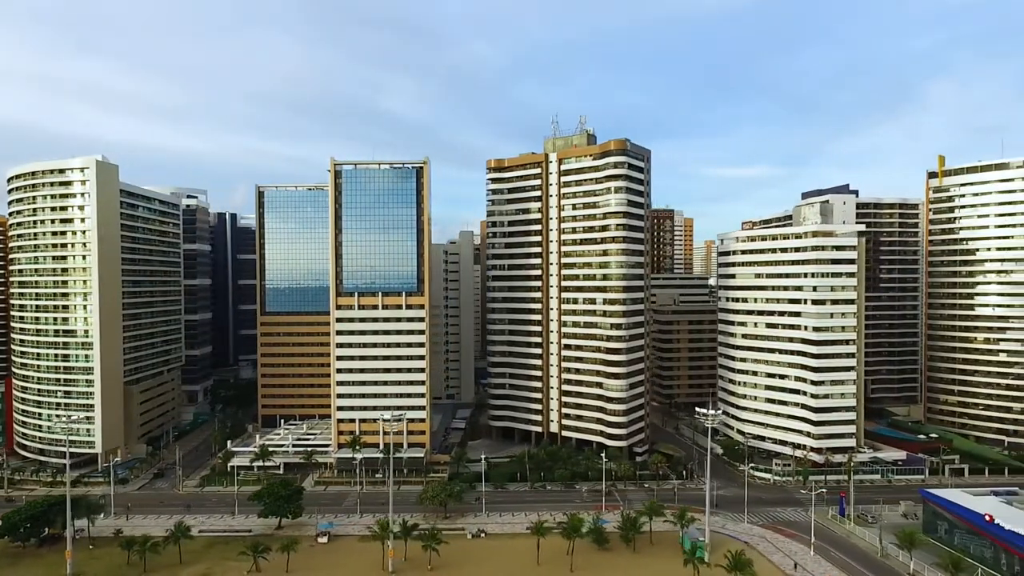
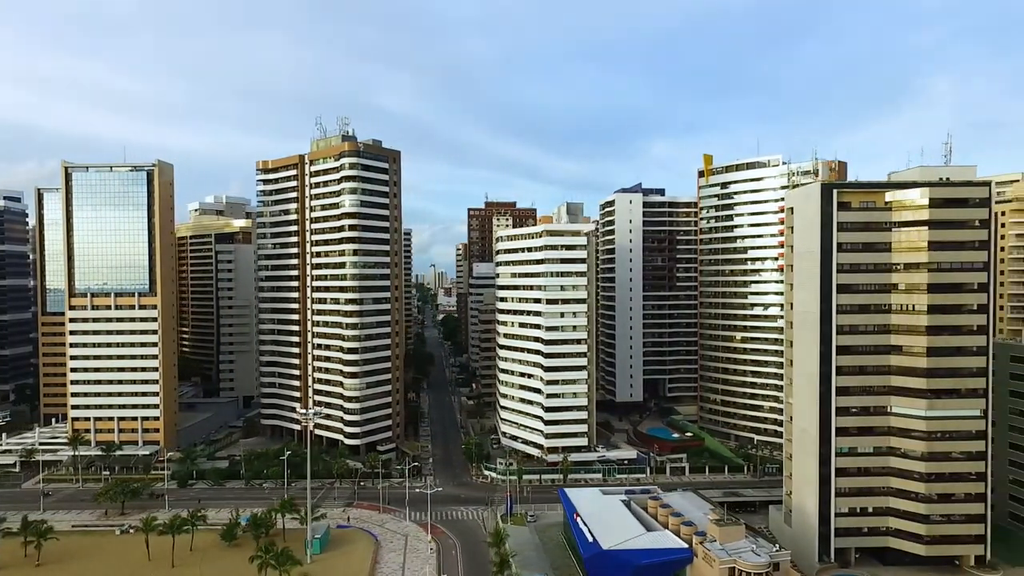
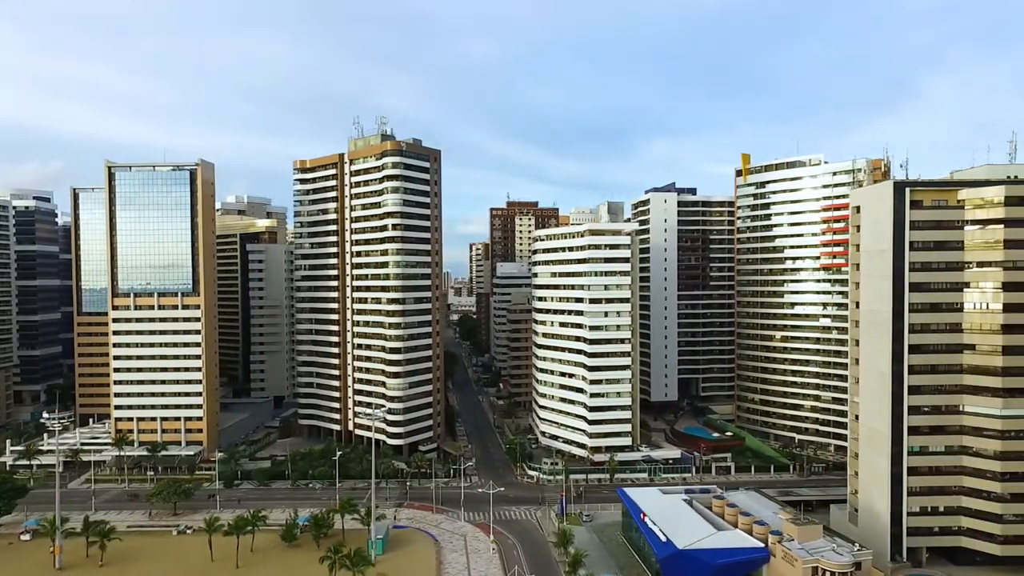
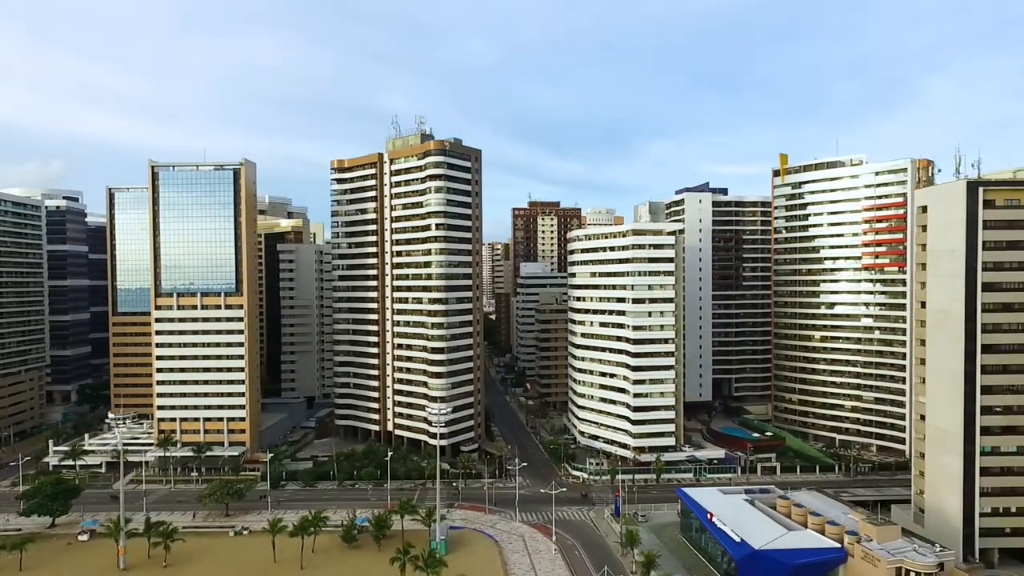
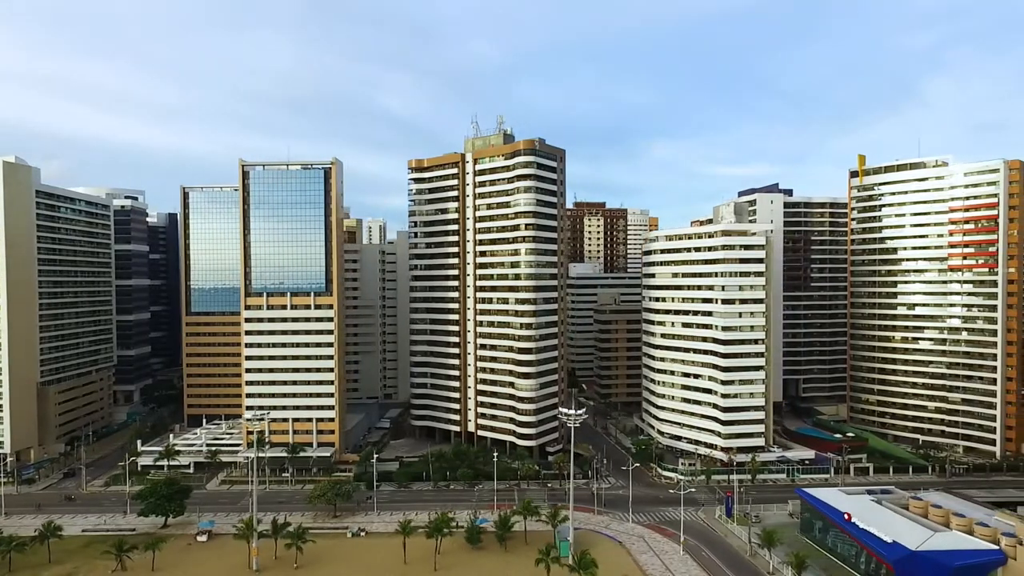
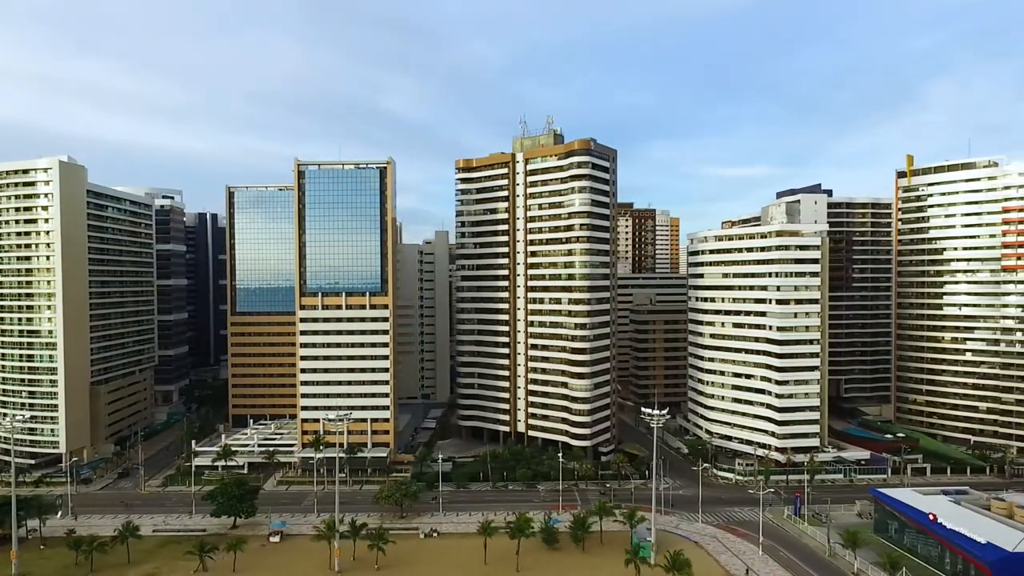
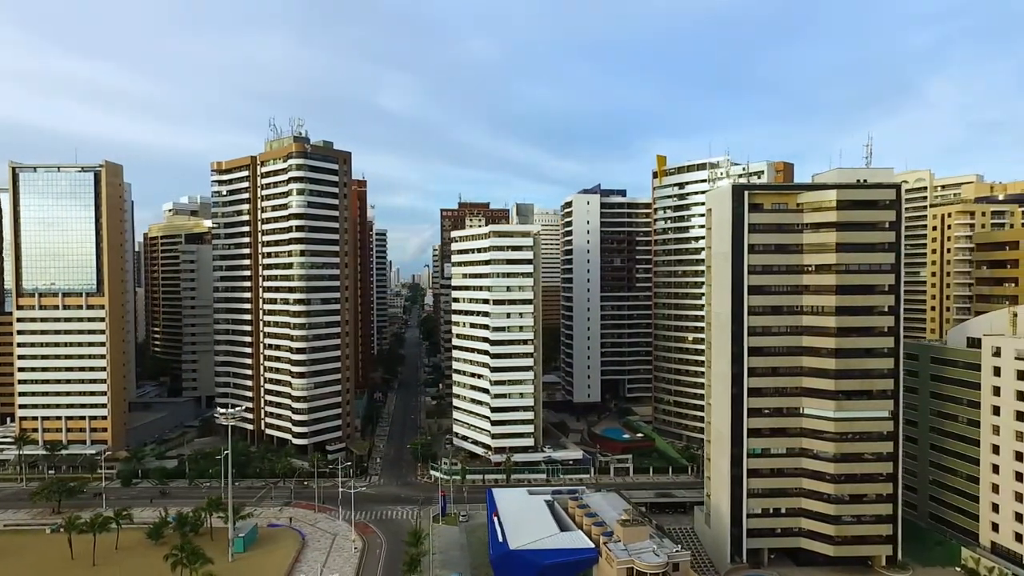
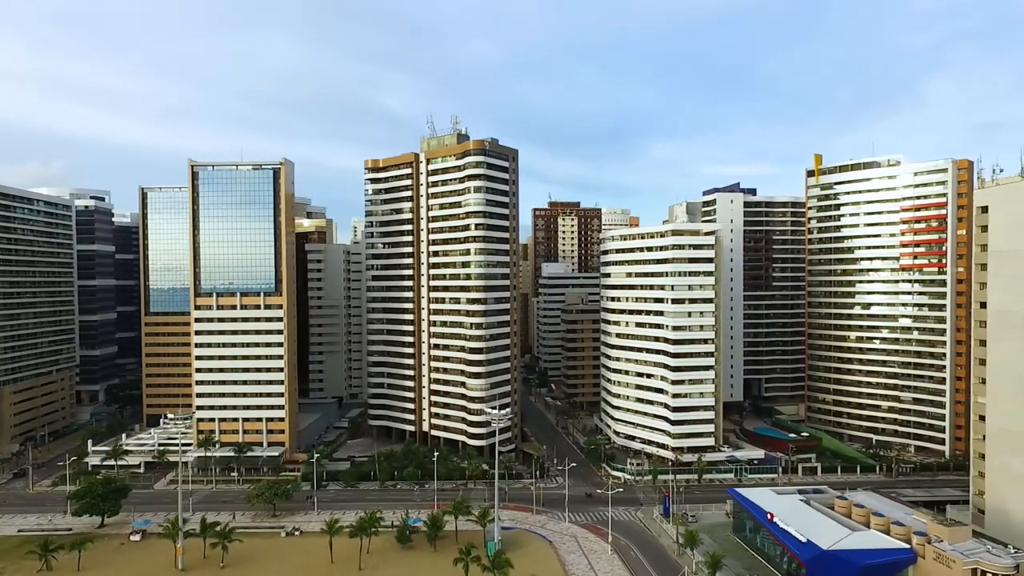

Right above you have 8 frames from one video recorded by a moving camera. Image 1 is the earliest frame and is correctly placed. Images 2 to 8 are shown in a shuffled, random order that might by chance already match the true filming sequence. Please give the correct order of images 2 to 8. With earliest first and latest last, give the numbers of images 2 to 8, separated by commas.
6, 5, 8, 4, 3, 2, 7
